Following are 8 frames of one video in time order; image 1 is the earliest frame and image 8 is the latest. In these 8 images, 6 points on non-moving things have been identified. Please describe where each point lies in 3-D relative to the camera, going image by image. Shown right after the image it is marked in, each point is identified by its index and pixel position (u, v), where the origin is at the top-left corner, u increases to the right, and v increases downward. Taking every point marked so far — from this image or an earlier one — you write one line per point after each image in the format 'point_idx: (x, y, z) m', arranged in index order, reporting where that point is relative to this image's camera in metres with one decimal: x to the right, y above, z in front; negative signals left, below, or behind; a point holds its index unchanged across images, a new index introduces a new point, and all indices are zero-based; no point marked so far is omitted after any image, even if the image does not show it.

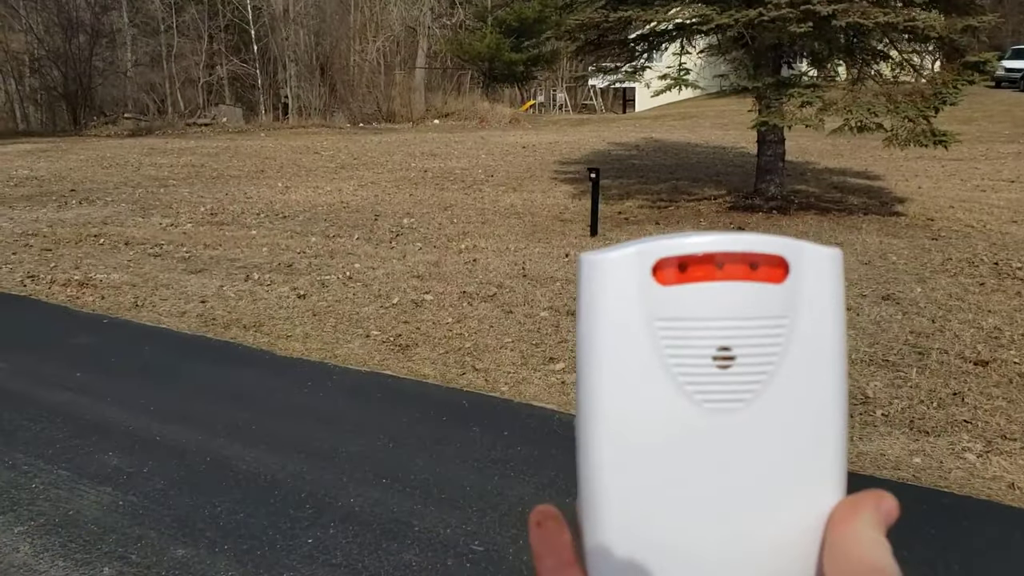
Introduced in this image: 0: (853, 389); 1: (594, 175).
0: (+1.7, -0.5, +4.7) m
1: (+0.8, +1.1, +8.9) m
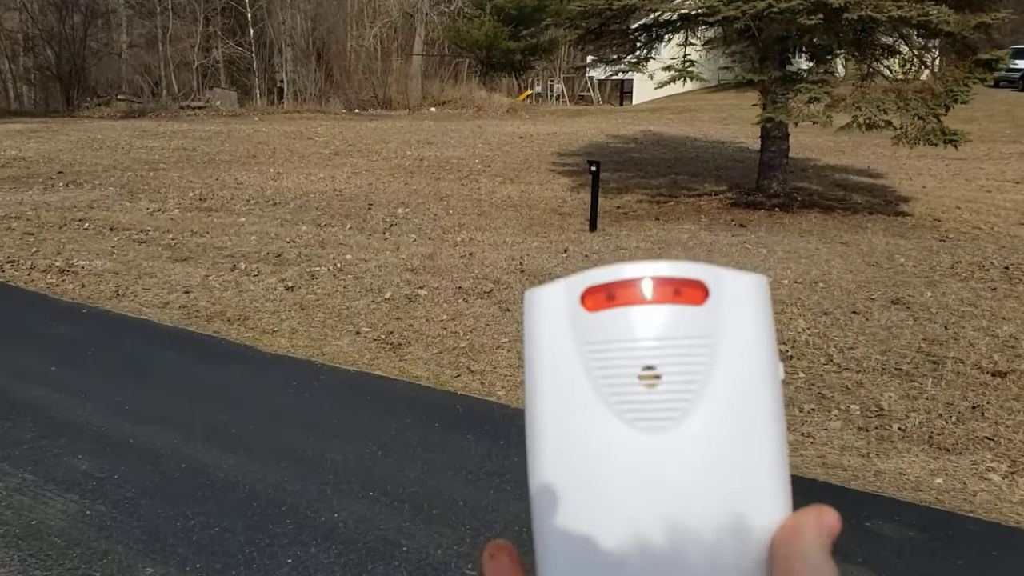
0: (+1.6, -0.5, +4.5) m
1: (+0.7, +1.1, +8.7) m
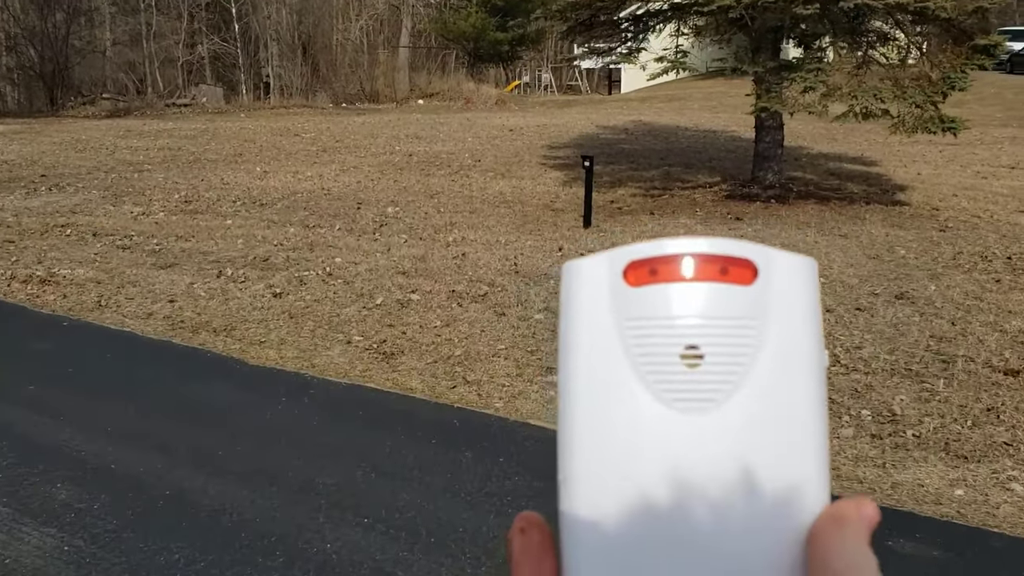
0: (+1.6, -0.5, +4.3) m
1: (+0.7, +1.1, +8.5) m
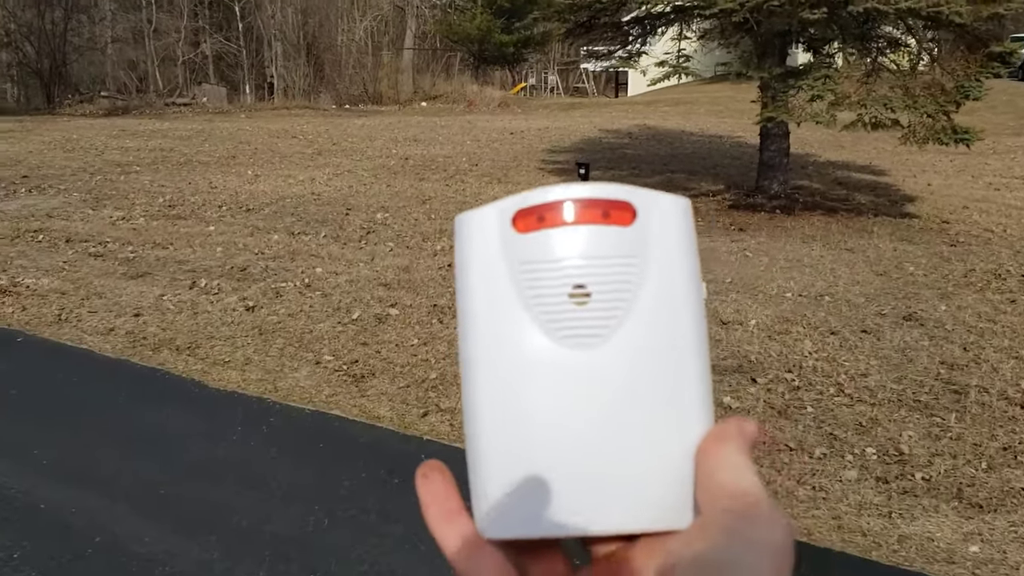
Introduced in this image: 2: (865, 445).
0: (+1.5, -0.6, +4.0) m
1: (+0.6, +1.0, +8.2) m
2: (+1.4, -0.6, +3.9) m
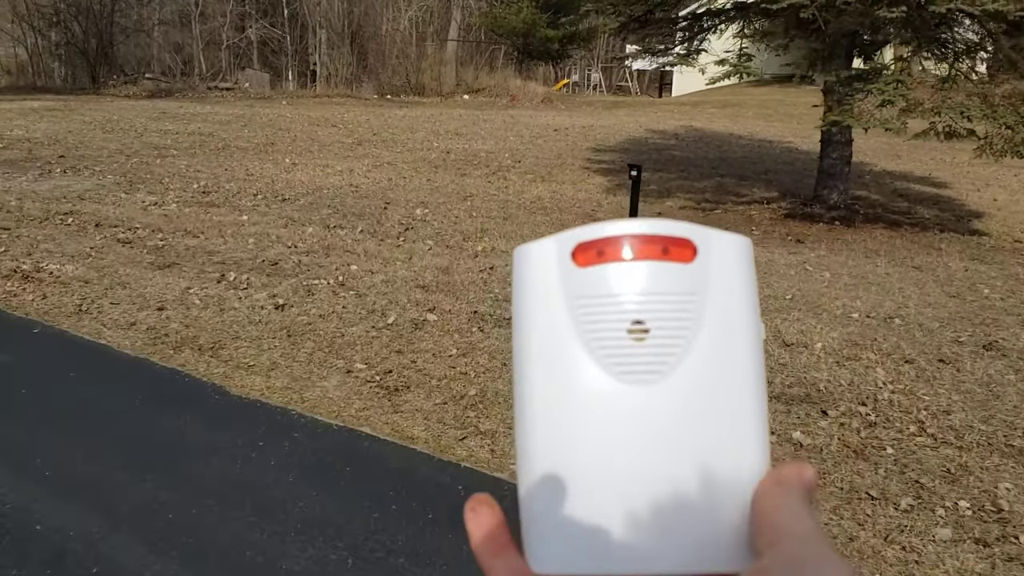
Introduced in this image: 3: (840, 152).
0: (+1.7, -0.8, +3.5) m
1: (+1.0, +0.9, +7.8) m
2: (+1.6, -0.8, +3.5) m
3: (+3.1, +1.3, +9.2) m
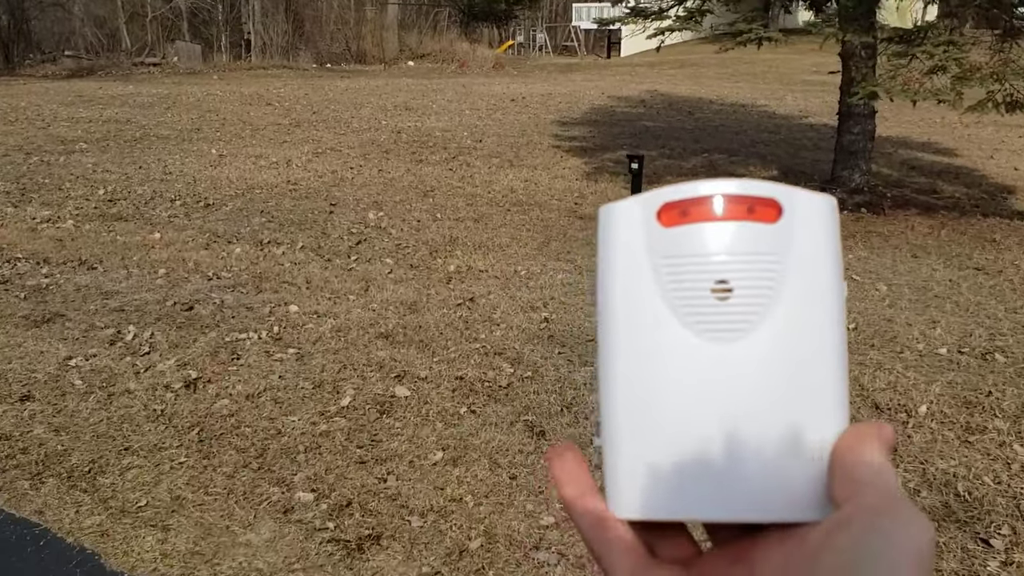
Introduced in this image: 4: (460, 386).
0: (+1.8, -1.0, +2.2) m
1: (+0.8, +0.8, +6.3) m
2: (+1.7, -1.0, +2.2) m
3: (+2.9, +1.3, +7.9) m
4: (-0.2, -0.4, +4.1) m
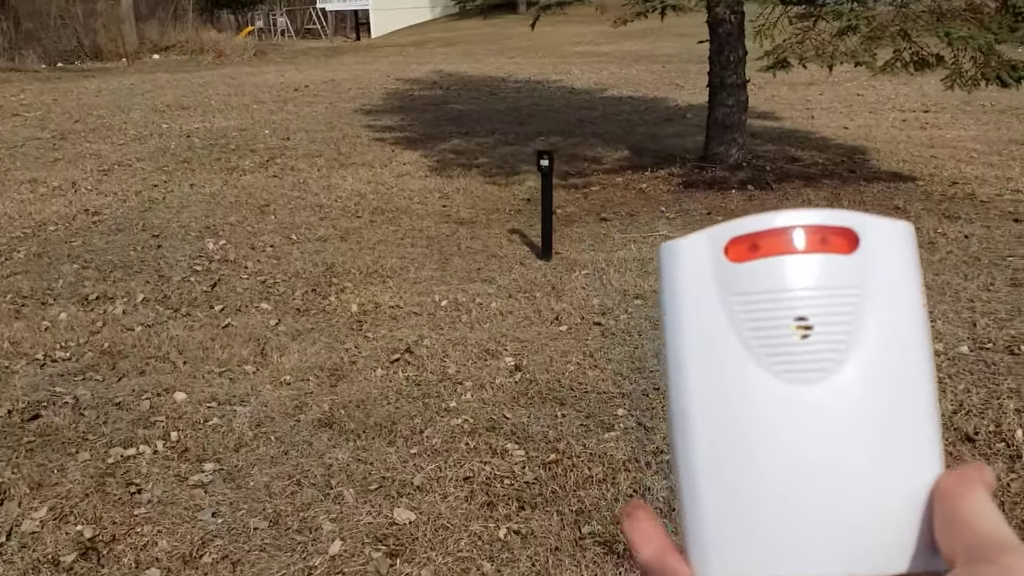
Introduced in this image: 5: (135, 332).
0: (+2.4, -1.0, +1.7) m
1: (+0.2, +0.7, +5.4) m
2: (+2.3, -1.0, +1.7) m
3: (+1.8, +1.5, +7.4) m
4: (-0.1, -0.6, +3.1) m
5: (-1.8, -0.2, +4.6) m
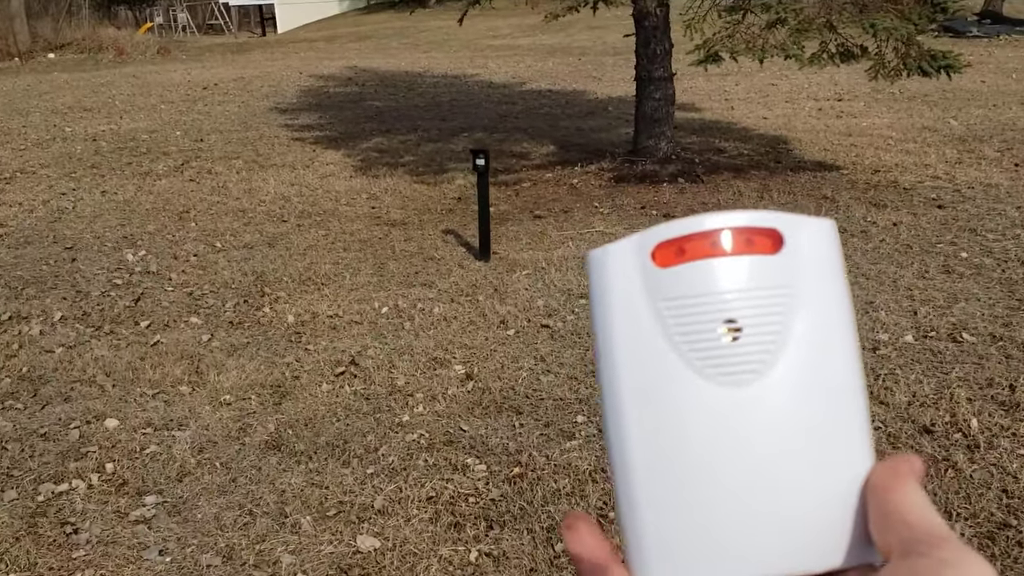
0: (+2.4, -1.0, +1.8) m
1: (-0.1, +0.7, +5.3) m
2: (+2.3, -1.0, +1.8) m
3: (+1.2, +1.5, +7.4) m
4: (-0.2, -0.7, +2.9) m
5: (-2.1, -0.3, +4.4) m
